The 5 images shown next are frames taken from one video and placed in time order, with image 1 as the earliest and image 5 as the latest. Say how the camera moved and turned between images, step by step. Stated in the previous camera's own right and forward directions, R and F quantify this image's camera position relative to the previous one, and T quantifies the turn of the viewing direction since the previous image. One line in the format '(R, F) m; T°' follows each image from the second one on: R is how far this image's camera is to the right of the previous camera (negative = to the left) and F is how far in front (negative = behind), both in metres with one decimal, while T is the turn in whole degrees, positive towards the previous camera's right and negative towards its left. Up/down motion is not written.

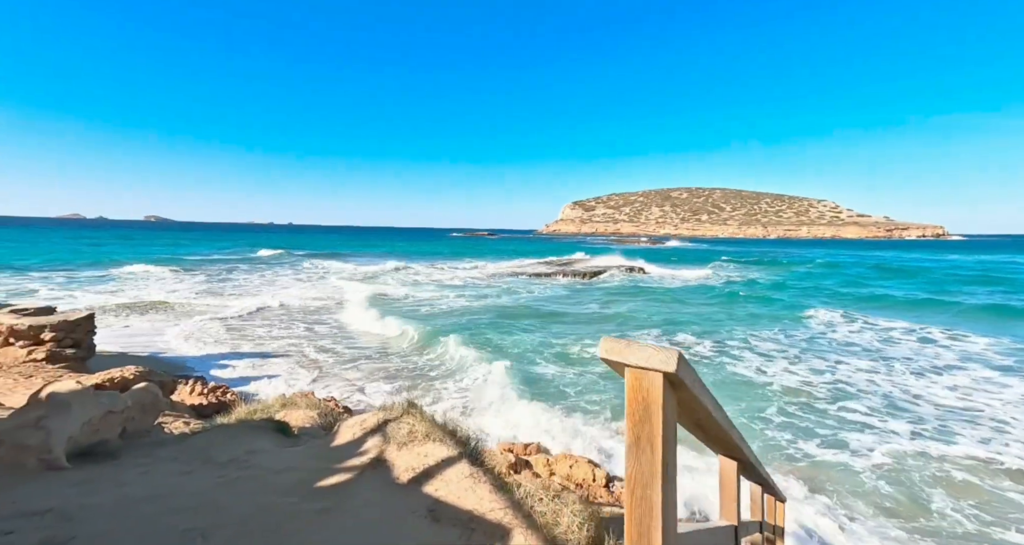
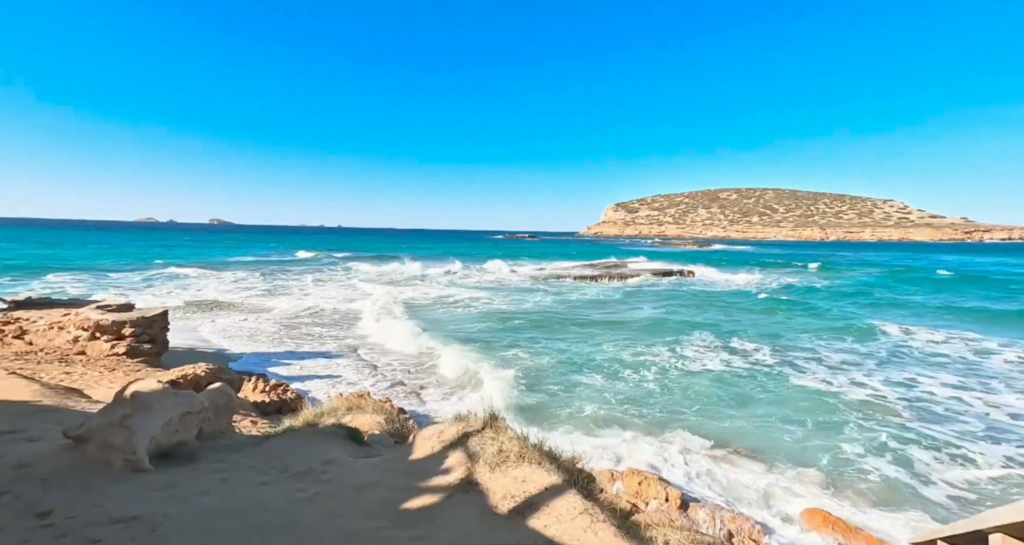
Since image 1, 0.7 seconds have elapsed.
(-0.2, +0.2) m; -5°
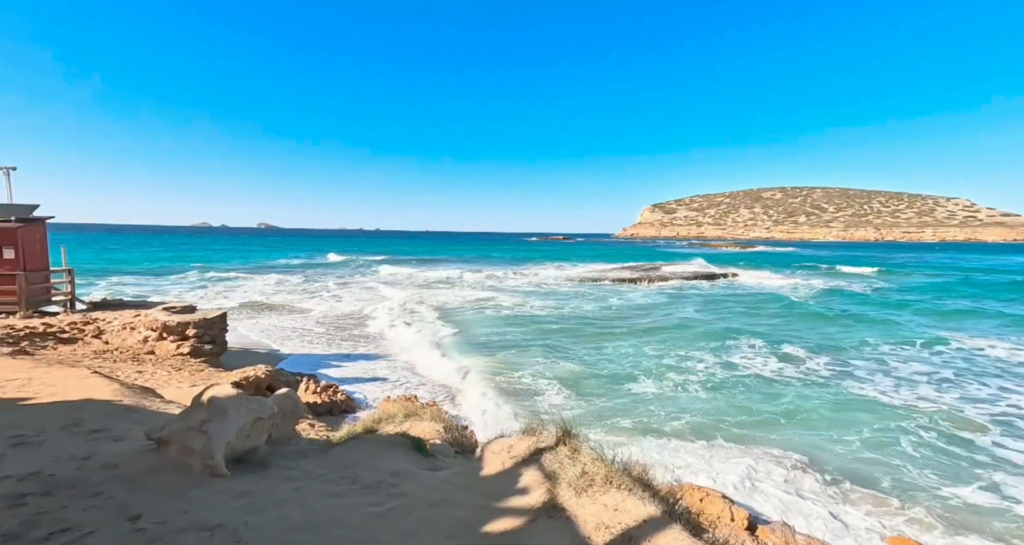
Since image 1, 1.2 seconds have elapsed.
(-0.2, +0.1) m; -5°
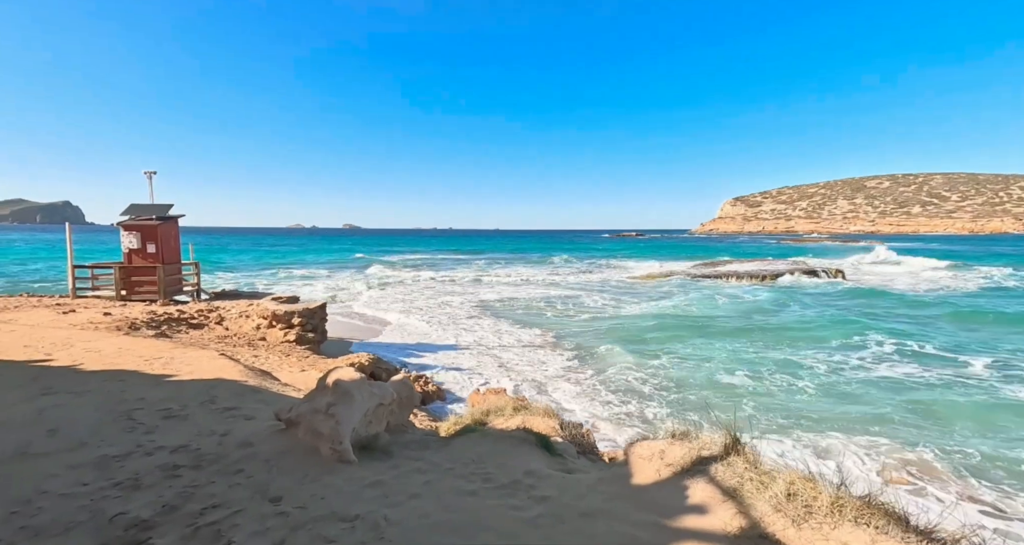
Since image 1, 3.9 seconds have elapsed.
(-0.3, +0.3) m; -9°
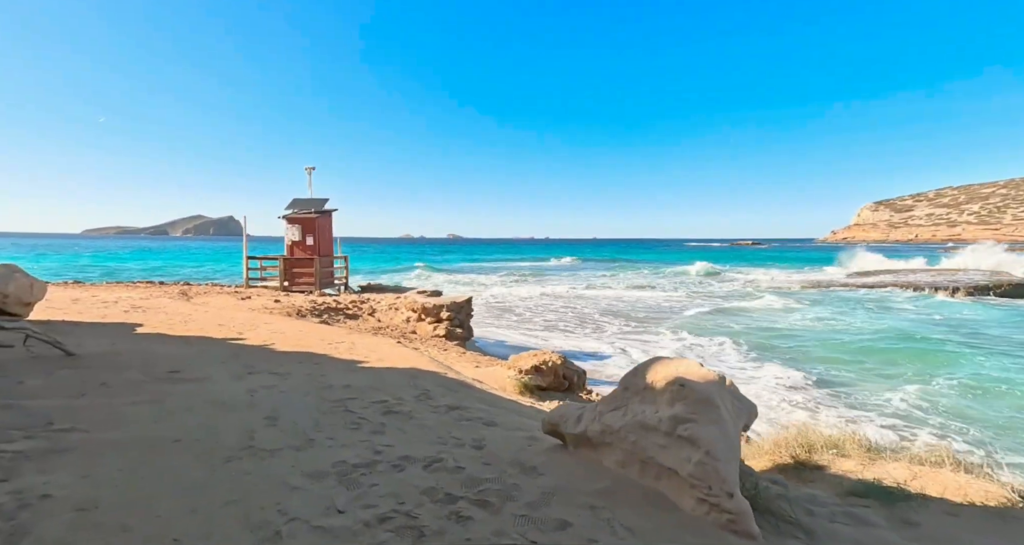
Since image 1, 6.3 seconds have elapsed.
(-1.4, +1.2) m; -13°
